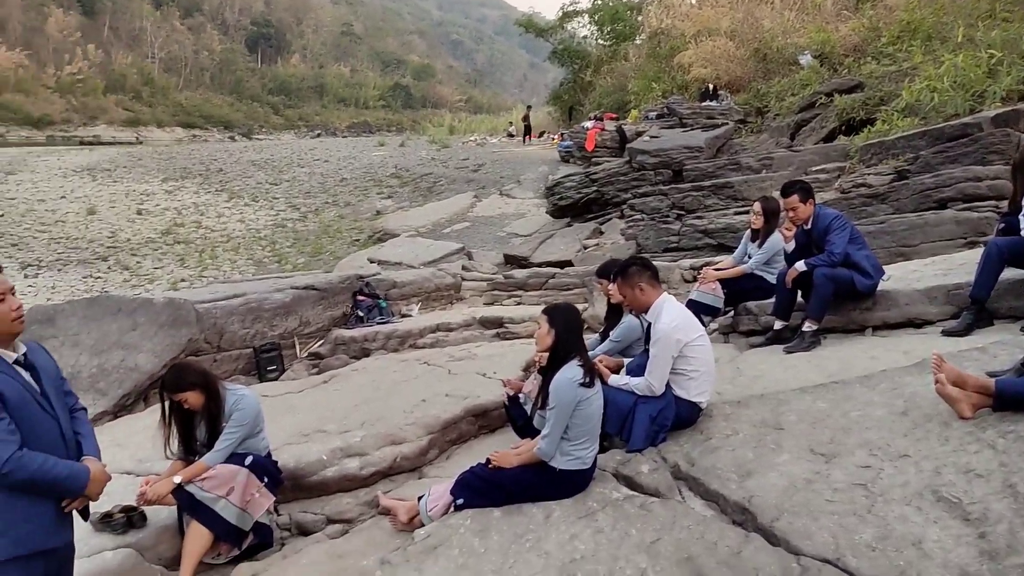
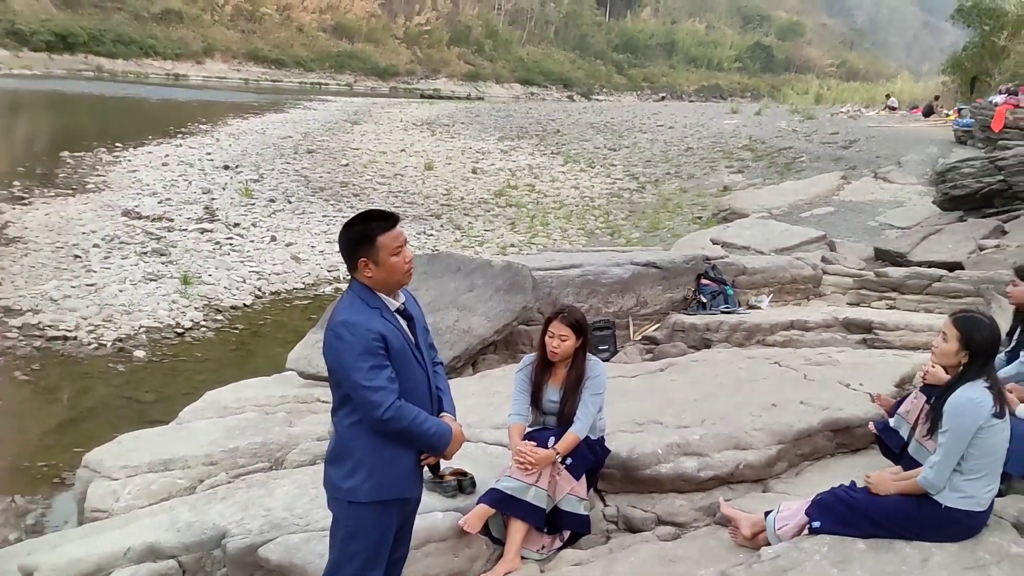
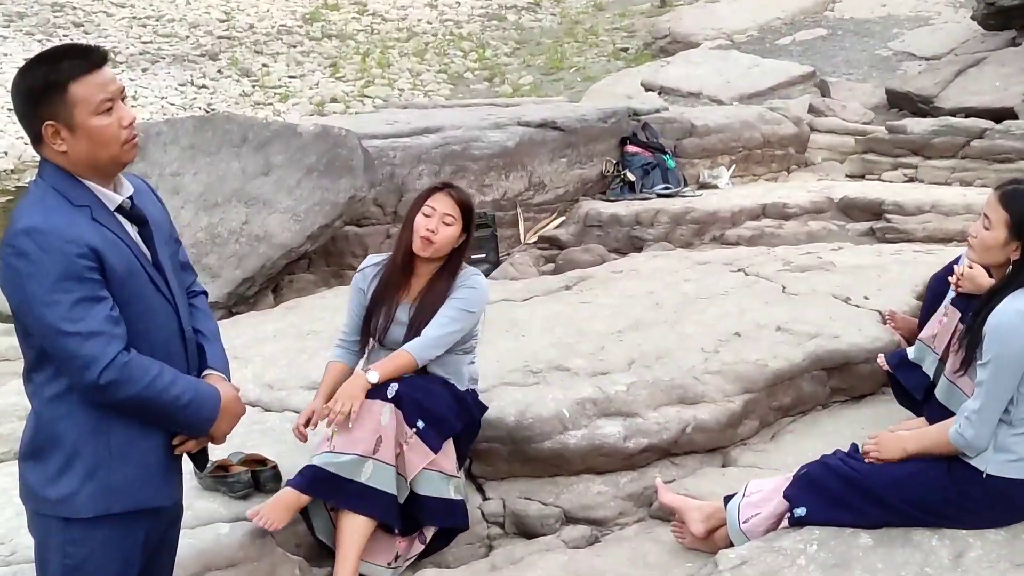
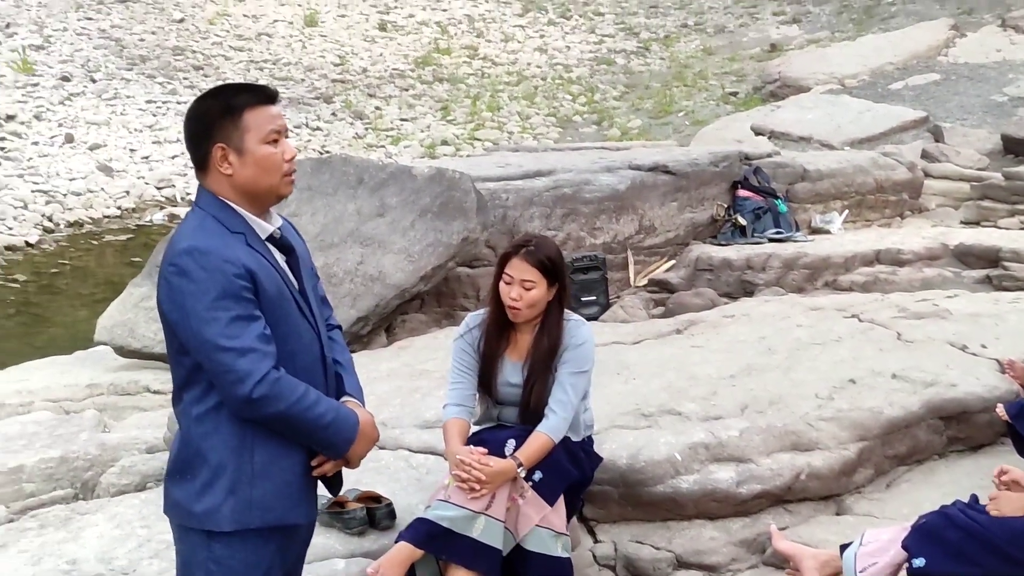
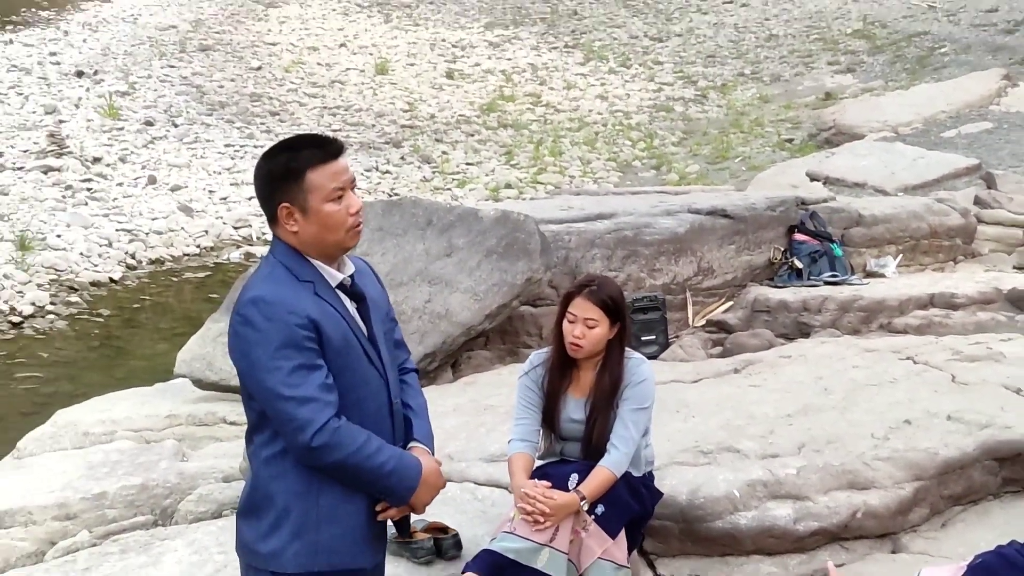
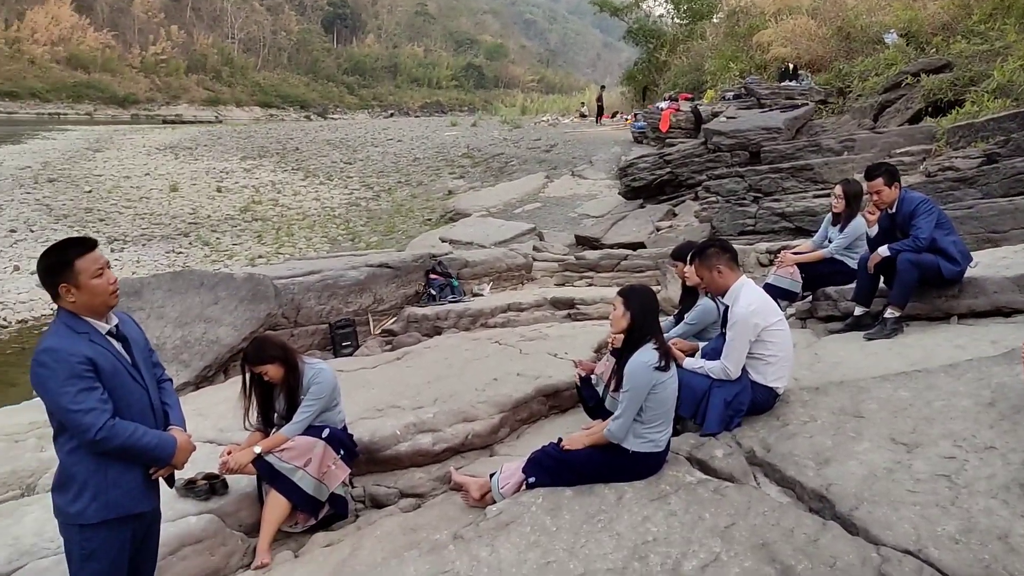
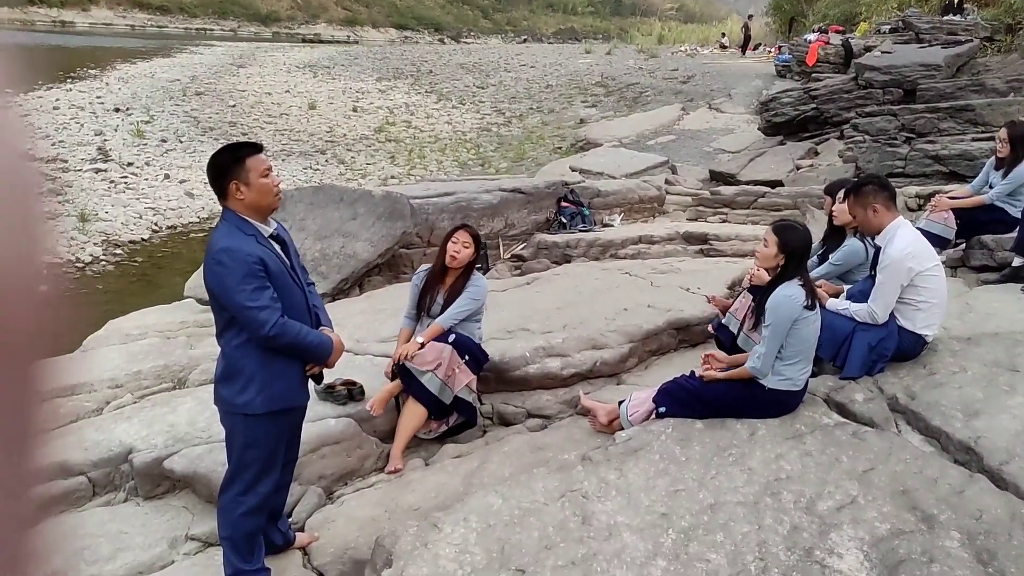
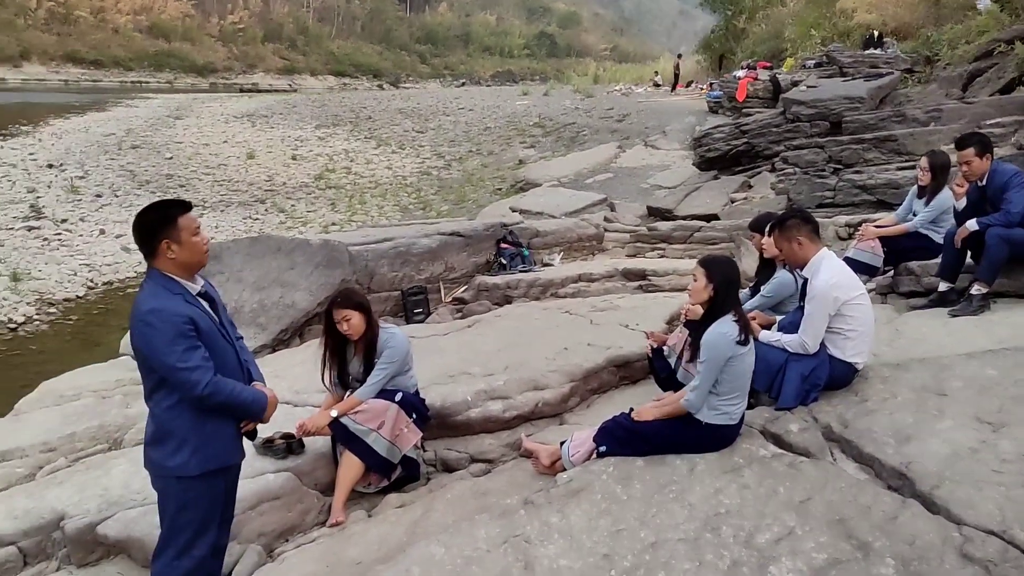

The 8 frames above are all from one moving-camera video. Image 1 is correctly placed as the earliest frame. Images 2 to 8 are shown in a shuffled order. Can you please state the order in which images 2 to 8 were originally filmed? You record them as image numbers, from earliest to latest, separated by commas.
6, 8, 7, 3, 4, 5, 2
